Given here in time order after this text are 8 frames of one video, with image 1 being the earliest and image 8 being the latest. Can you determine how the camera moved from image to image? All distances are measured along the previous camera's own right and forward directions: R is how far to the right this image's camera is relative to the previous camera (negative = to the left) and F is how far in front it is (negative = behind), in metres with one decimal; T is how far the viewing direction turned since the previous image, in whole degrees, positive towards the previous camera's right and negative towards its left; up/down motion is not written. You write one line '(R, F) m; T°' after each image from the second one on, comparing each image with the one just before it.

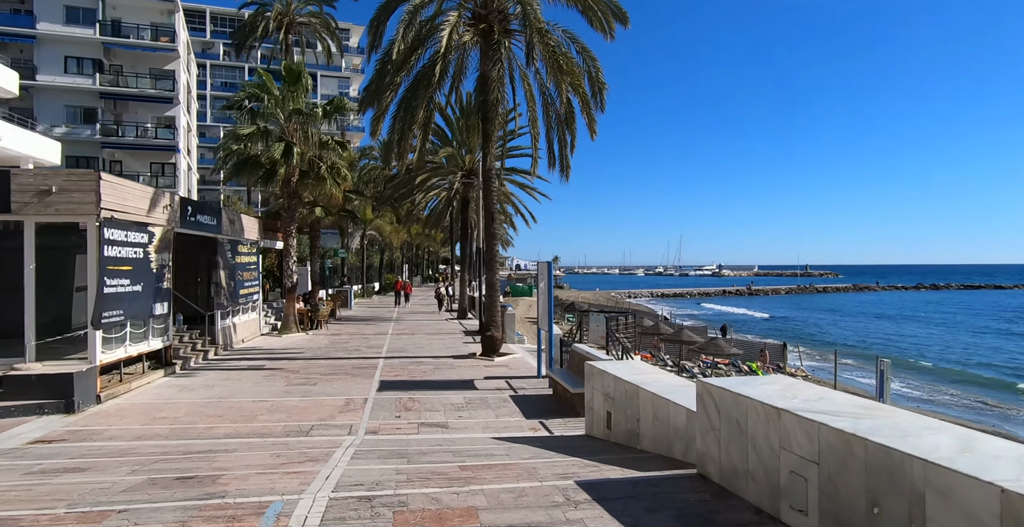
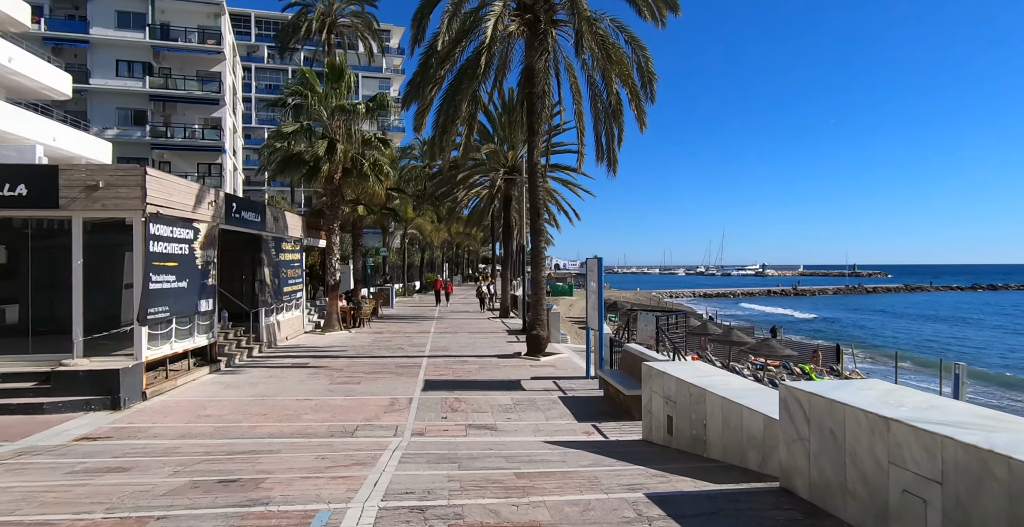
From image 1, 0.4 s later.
(-0.2, +0.6) m; -4°
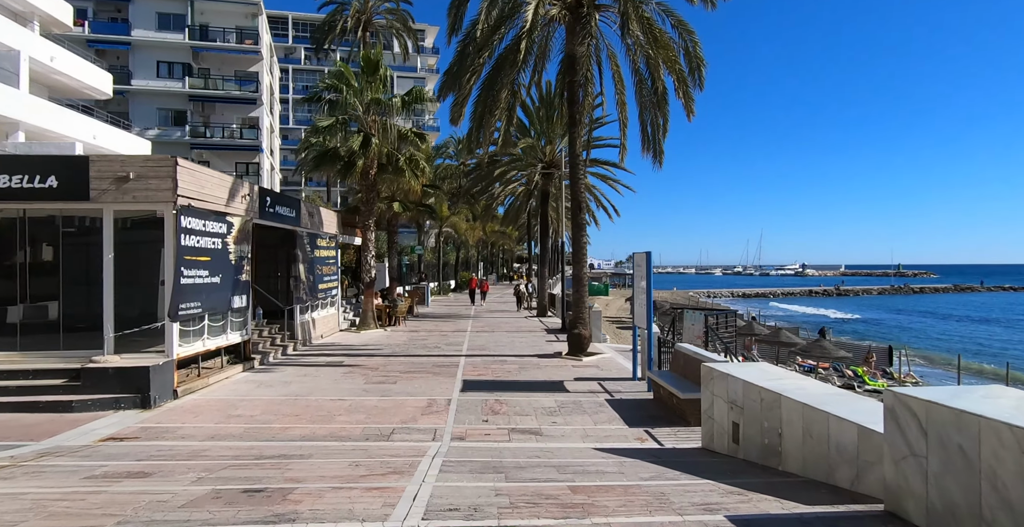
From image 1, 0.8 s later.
(-0.2, +0.7) m; -3°
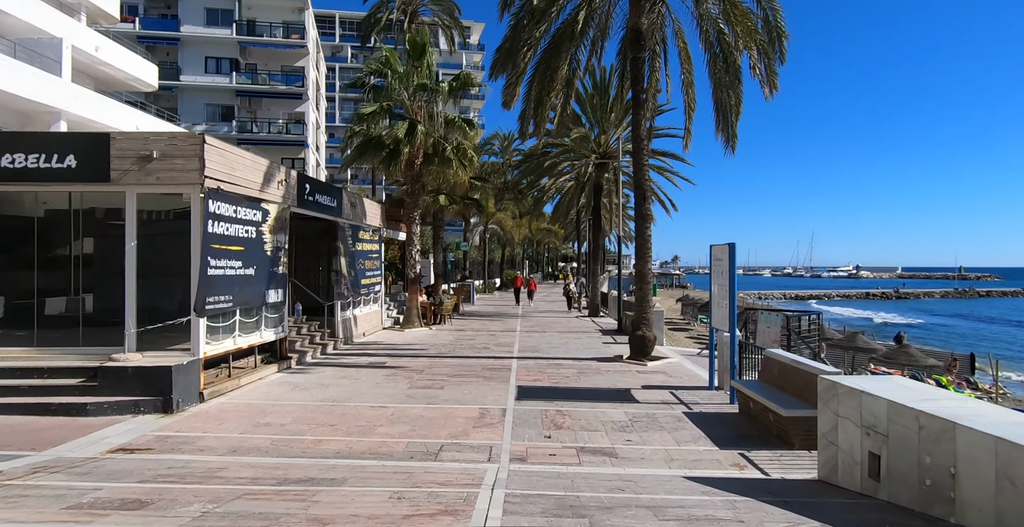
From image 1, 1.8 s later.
(-0.4, +1.3) m; -4°
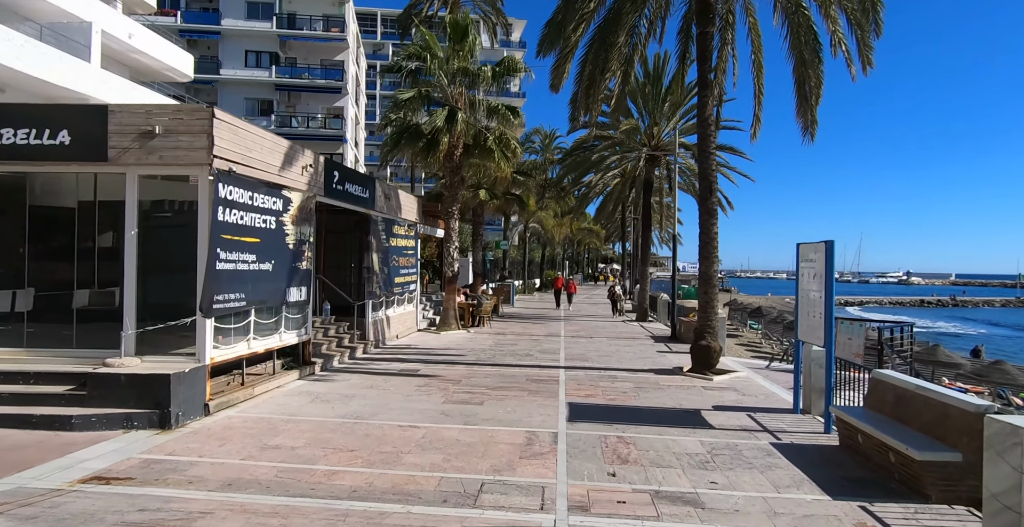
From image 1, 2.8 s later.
(-0.2, +1.4) m; -4°
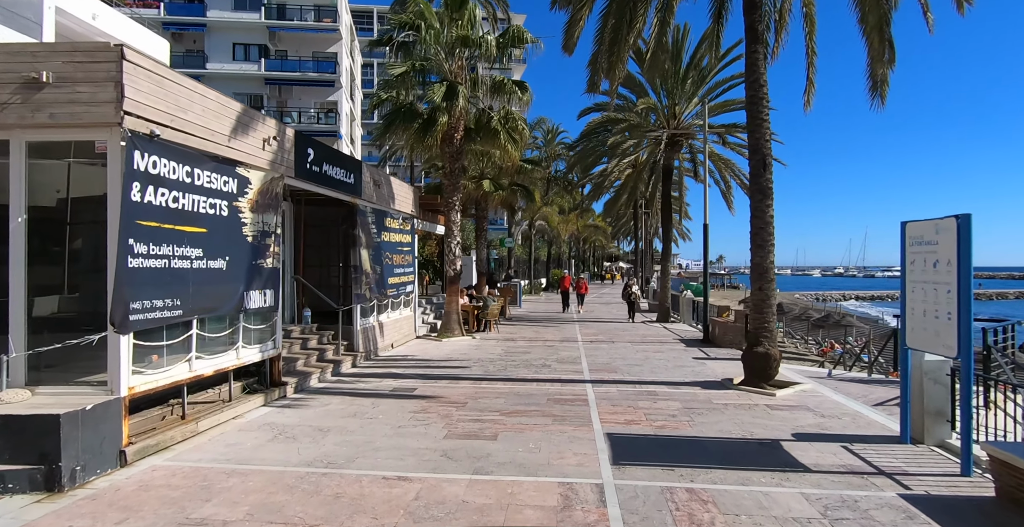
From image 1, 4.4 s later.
(-0.2, +2.0) m; 0°
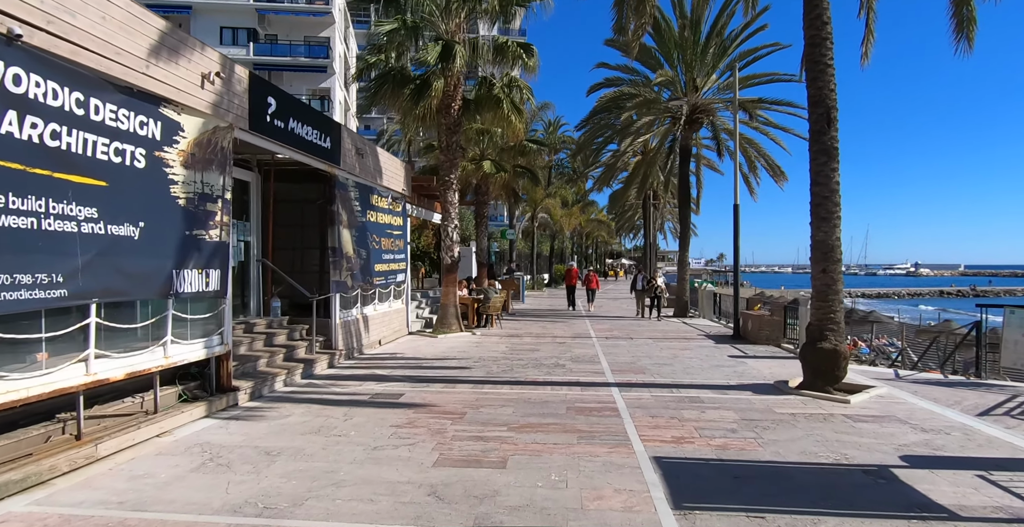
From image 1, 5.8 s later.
(-0.1, +1.8) m; 0°
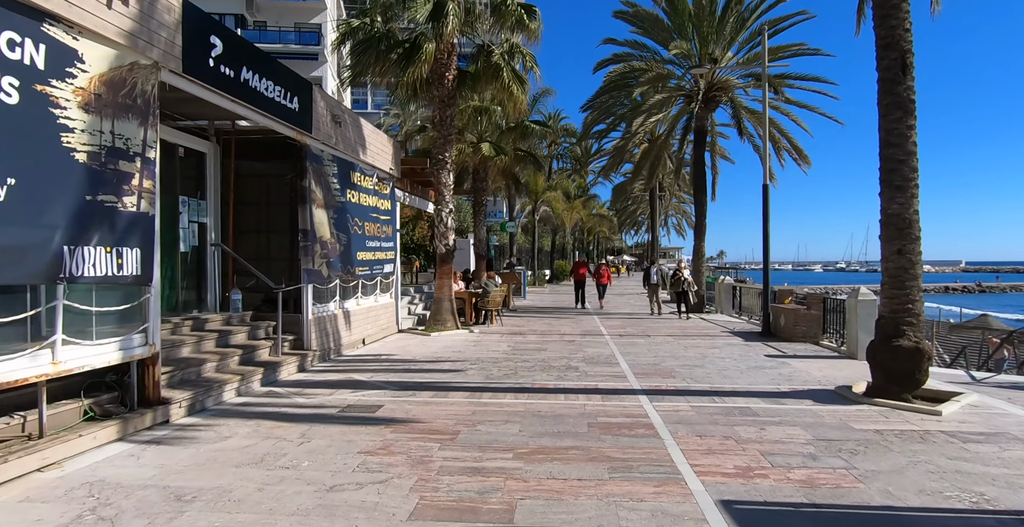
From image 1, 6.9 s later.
(-0.1, +1.5) m; 0°
